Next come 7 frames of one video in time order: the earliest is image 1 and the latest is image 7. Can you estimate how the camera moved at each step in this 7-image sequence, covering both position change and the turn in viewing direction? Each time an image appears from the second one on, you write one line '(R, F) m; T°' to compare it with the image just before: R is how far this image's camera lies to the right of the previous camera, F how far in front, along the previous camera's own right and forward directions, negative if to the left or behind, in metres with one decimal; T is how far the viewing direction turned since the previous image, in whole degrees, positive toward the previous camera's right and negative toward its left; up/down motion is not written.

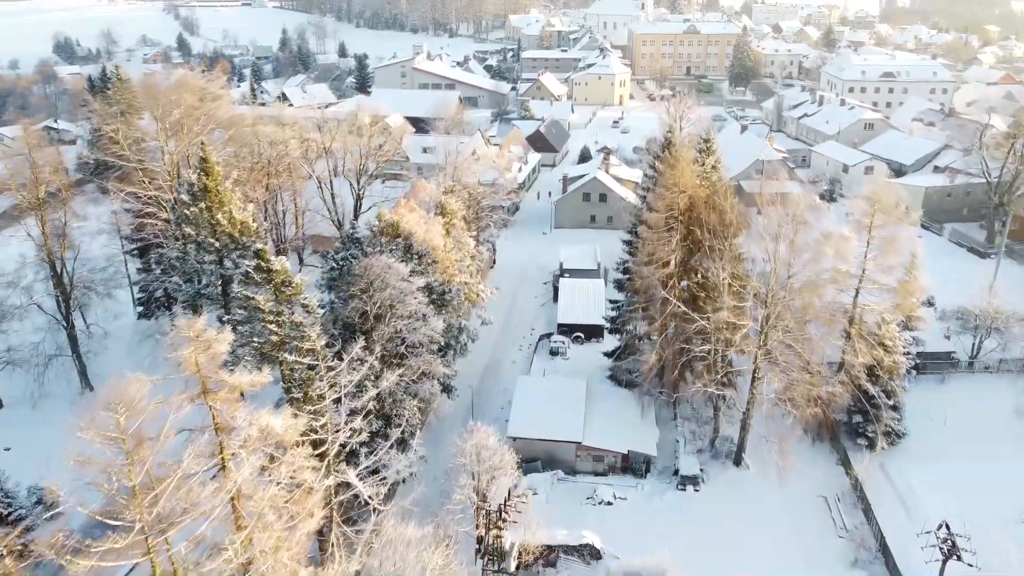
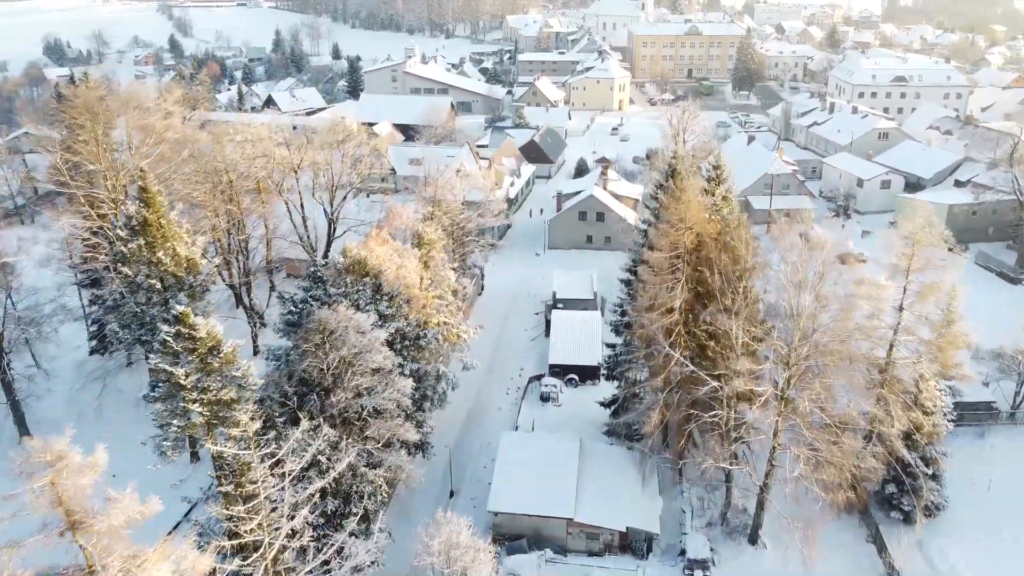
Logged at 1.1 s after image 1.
(+0.3, +2.7) m; 0°
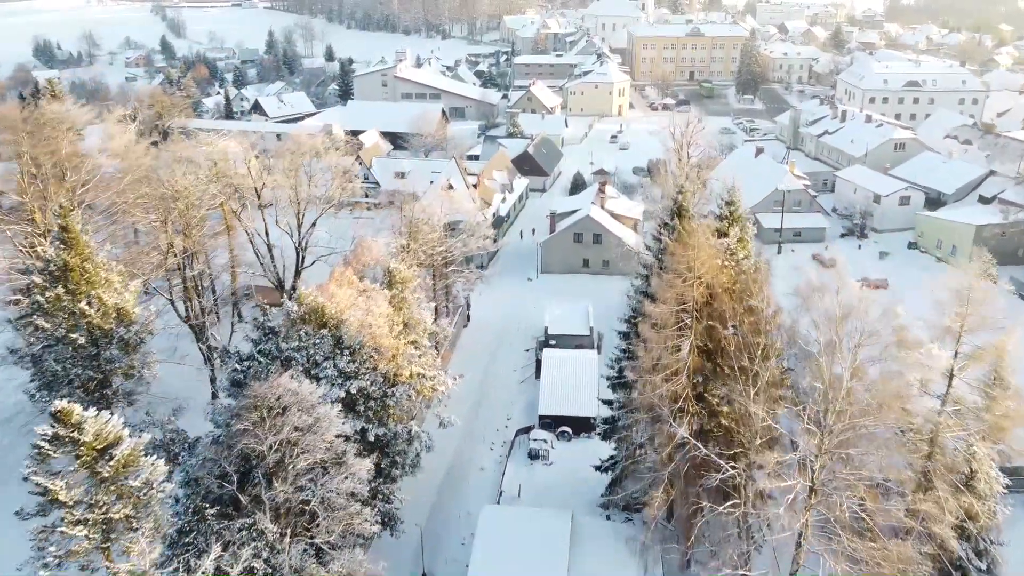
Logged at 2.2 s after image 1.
(+0.3, +2.7) m; 0°
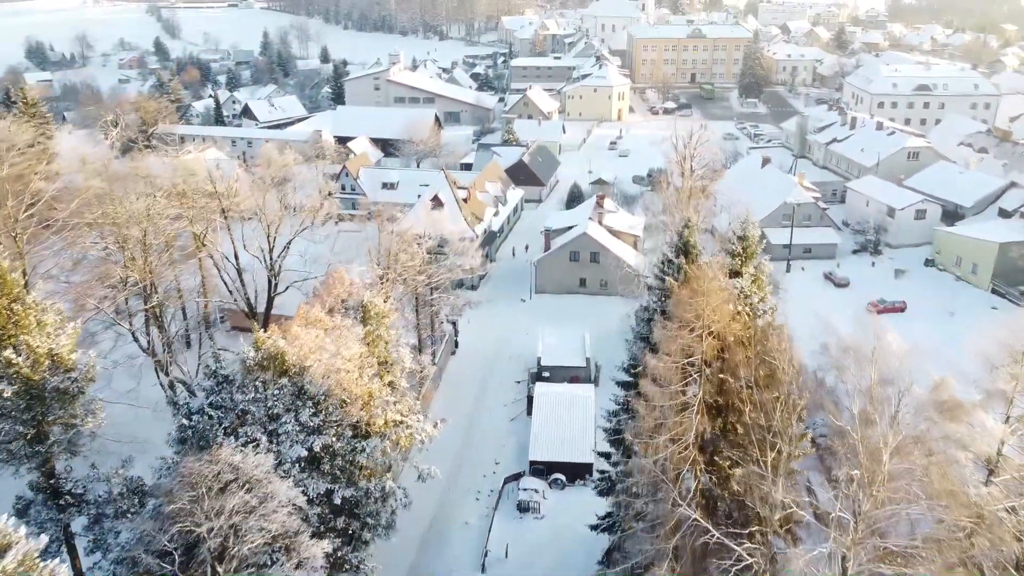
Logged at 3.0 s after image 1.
(+0.2, +2.0) m; 0°
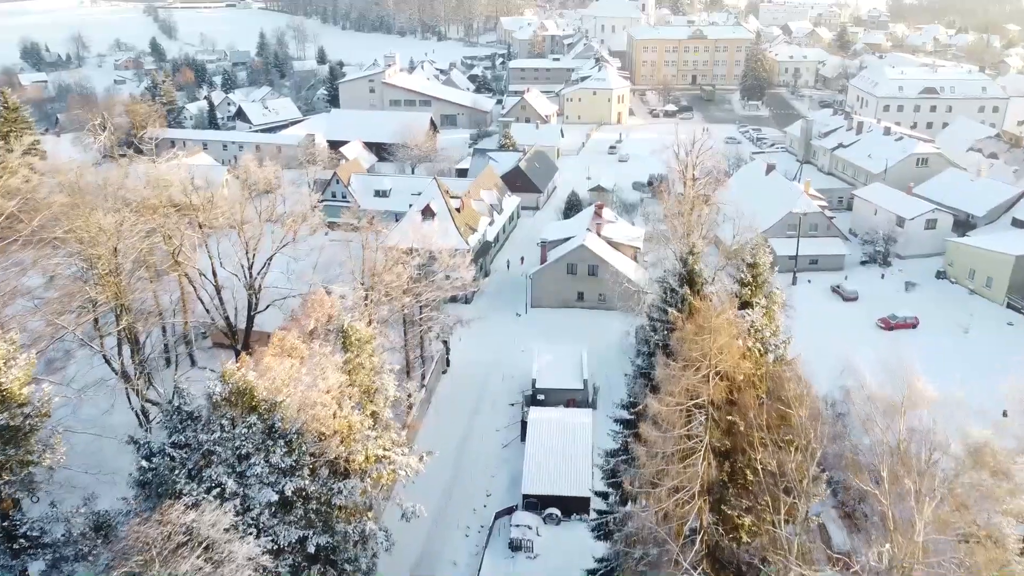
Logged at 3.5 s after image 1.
(+0.1, +1.2) m; 0°
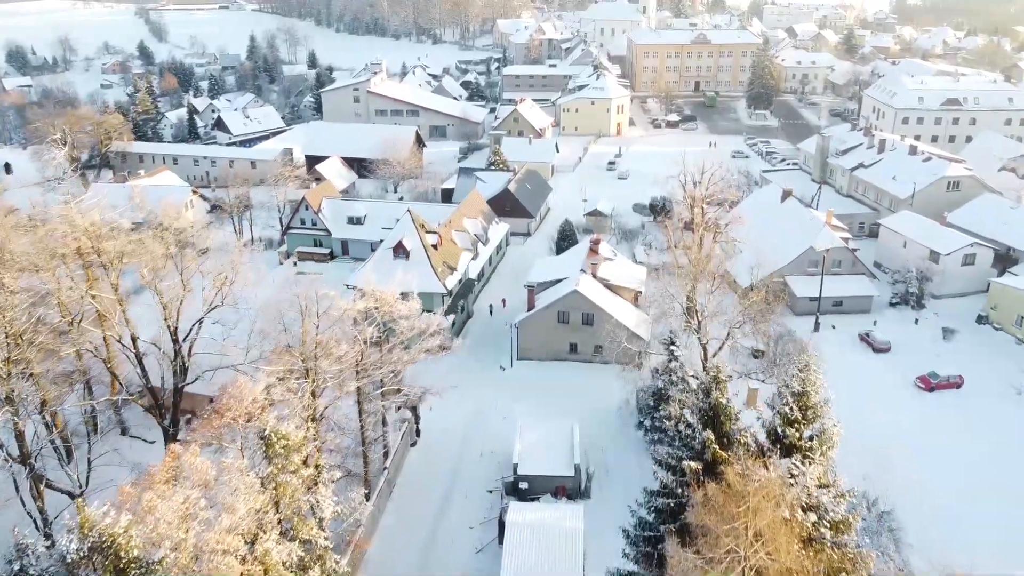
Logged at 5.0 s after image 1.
(+0.4, +3.6) m; 0°
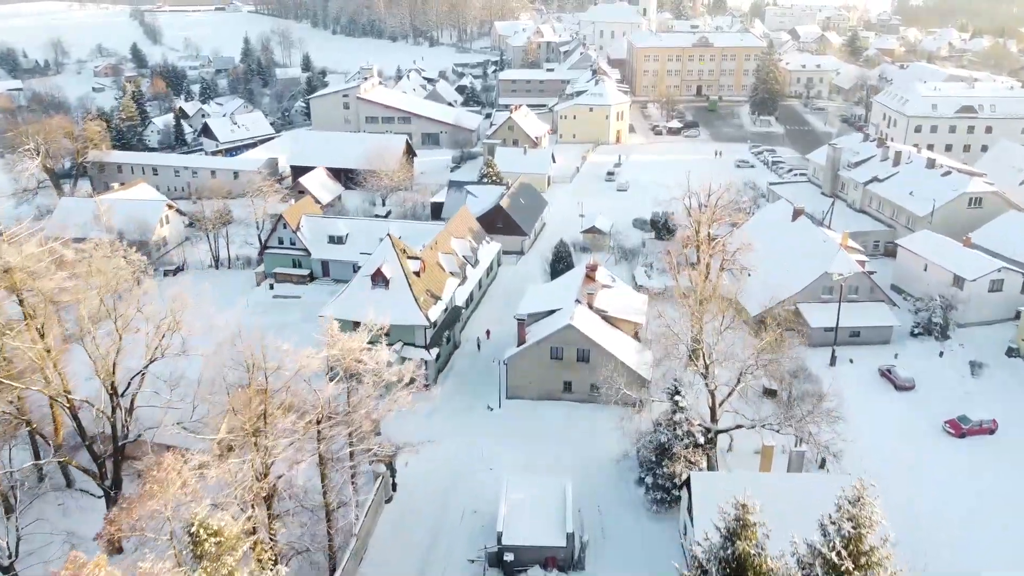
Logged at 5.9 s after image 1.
(+0.2, +2.2) m; 0°
